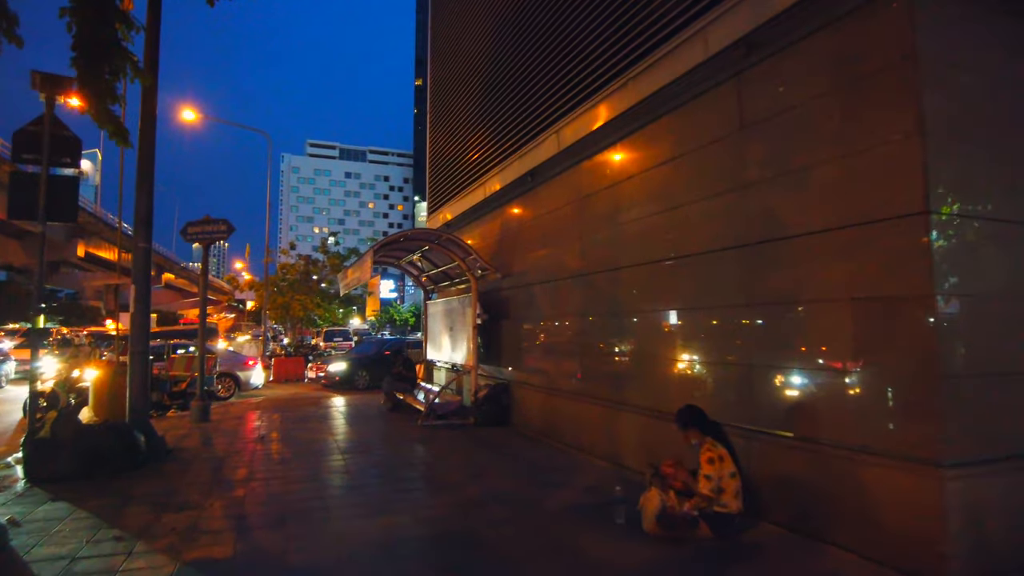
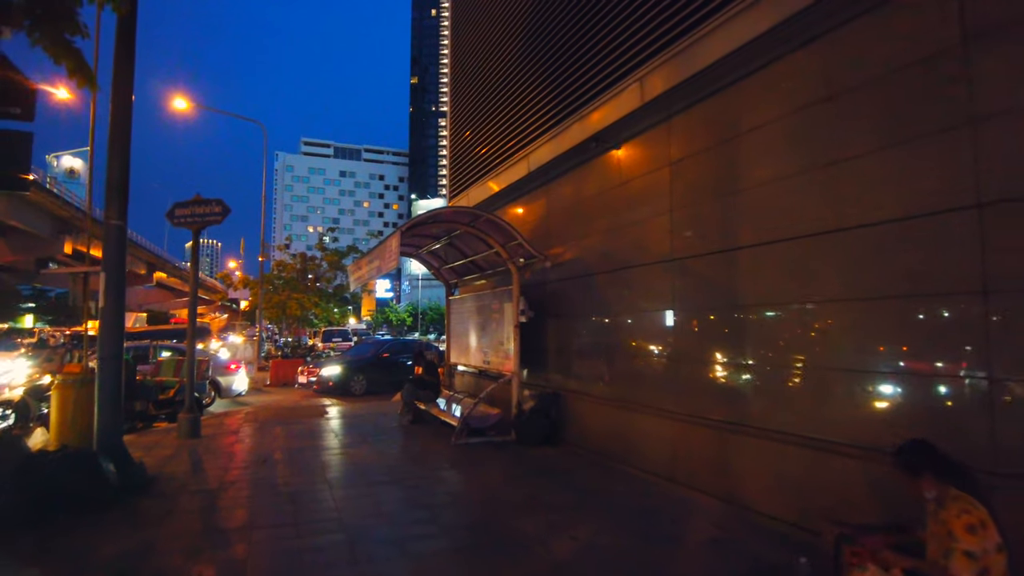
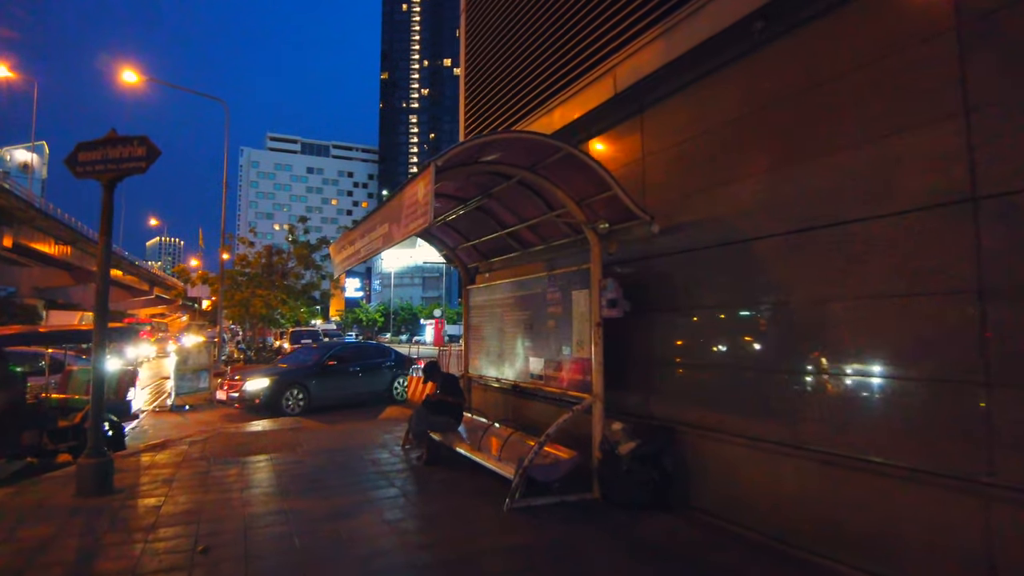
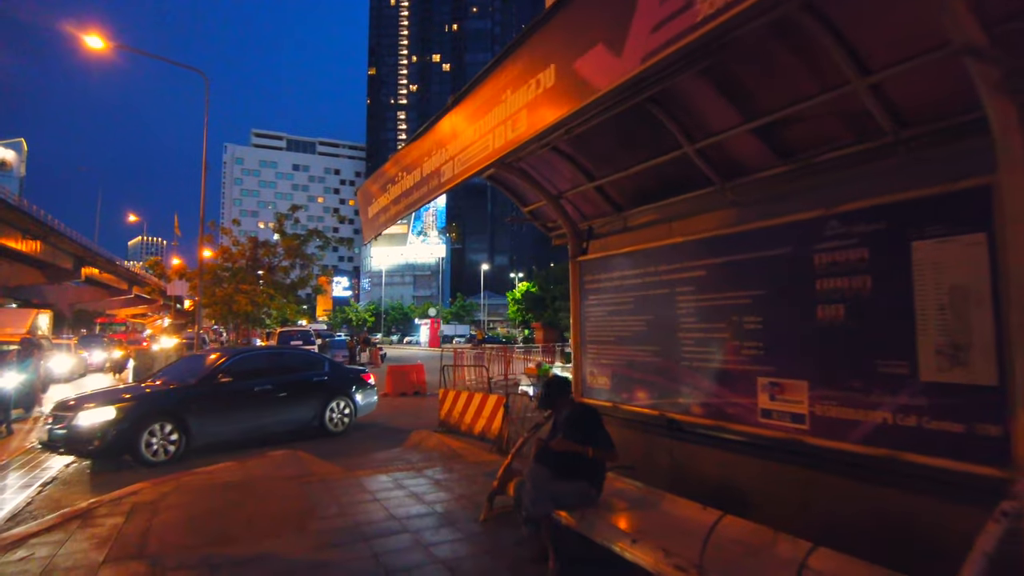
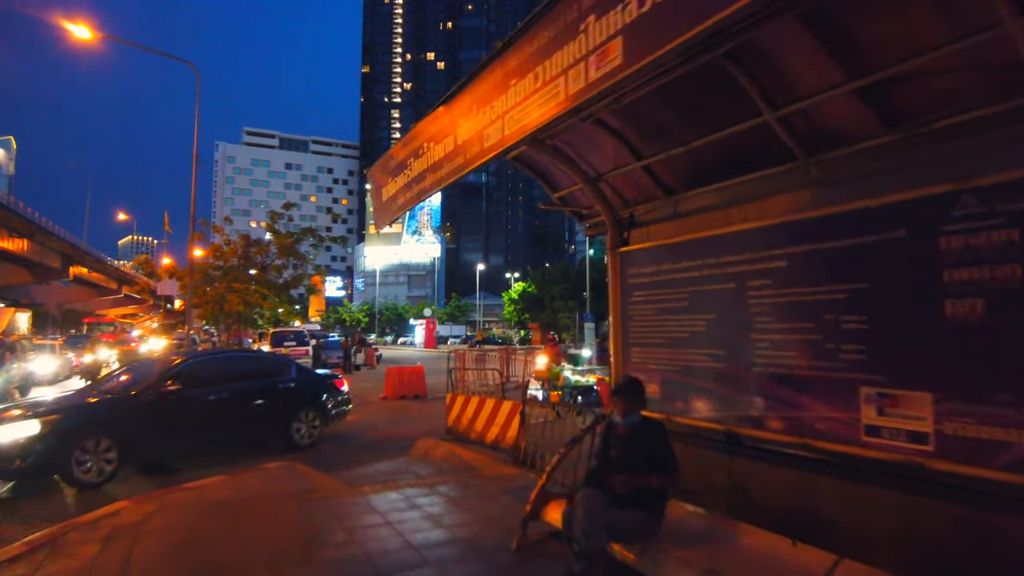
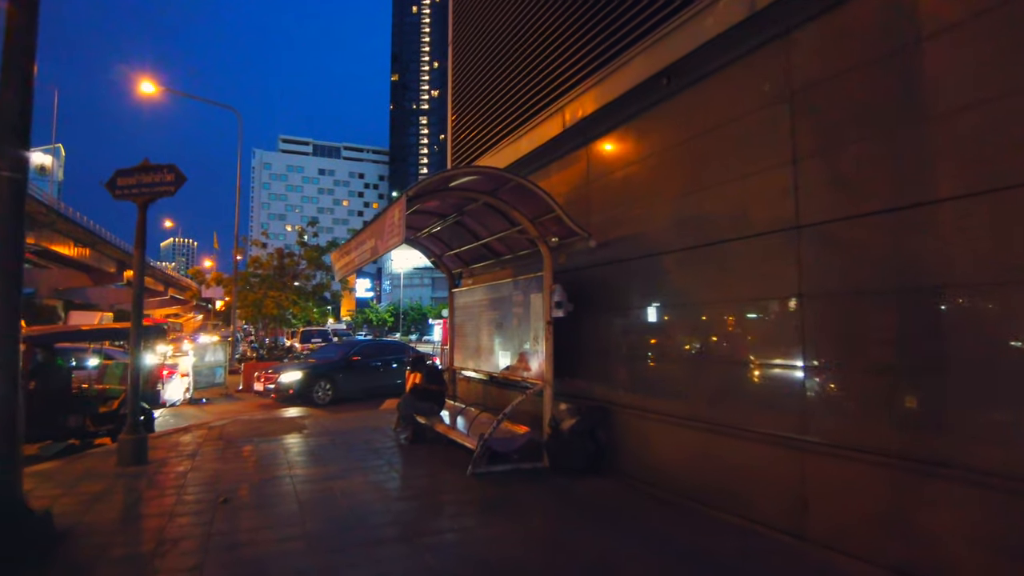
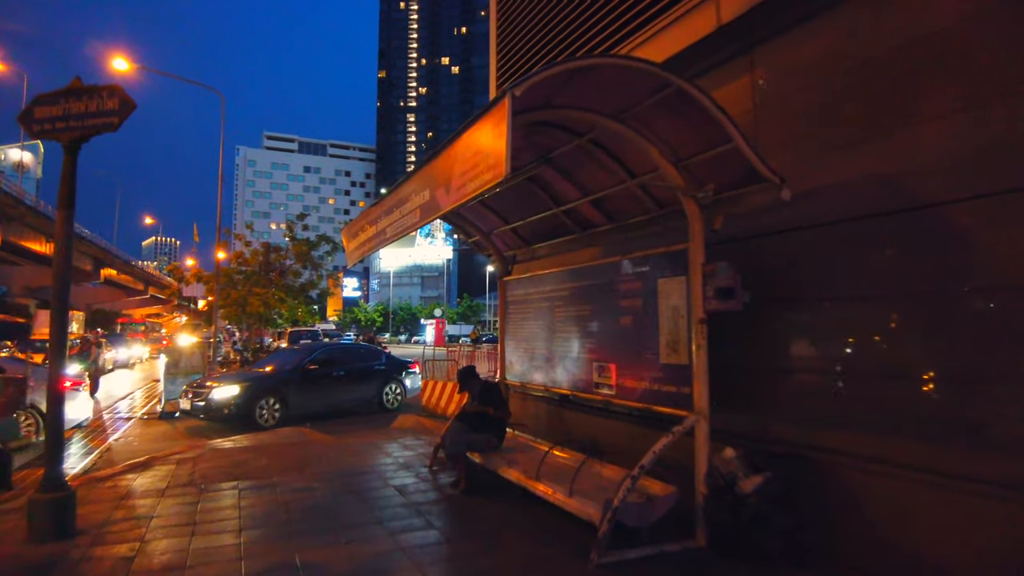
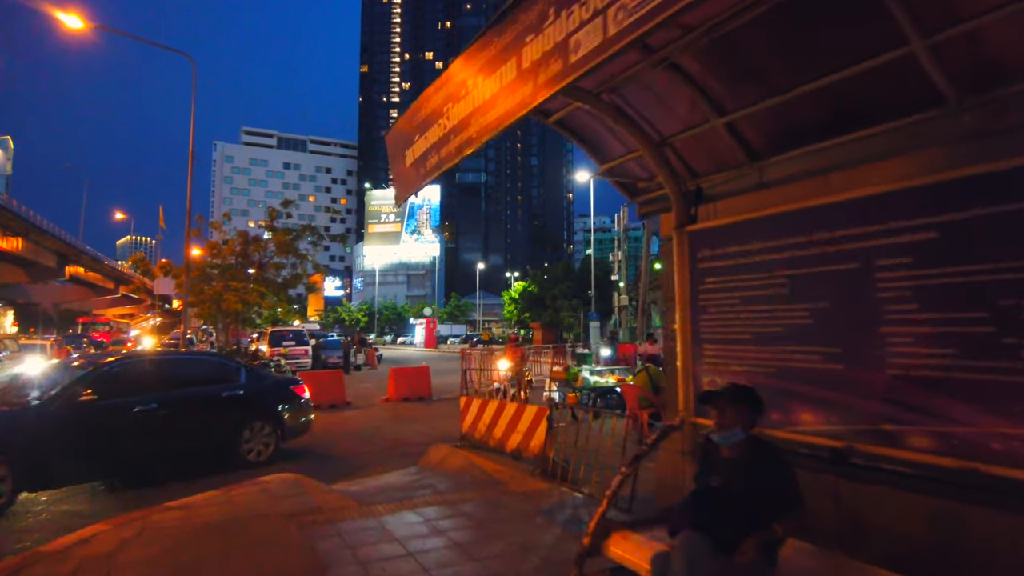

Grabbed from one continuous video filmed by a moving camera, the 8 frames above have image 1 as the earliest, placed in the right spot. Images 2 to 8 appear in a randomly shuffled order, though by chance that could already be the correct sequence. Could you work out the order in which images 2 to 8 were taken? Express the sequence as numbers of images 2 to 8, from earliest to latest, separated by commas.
2, 6, 3, 7, 4, 5, 8
